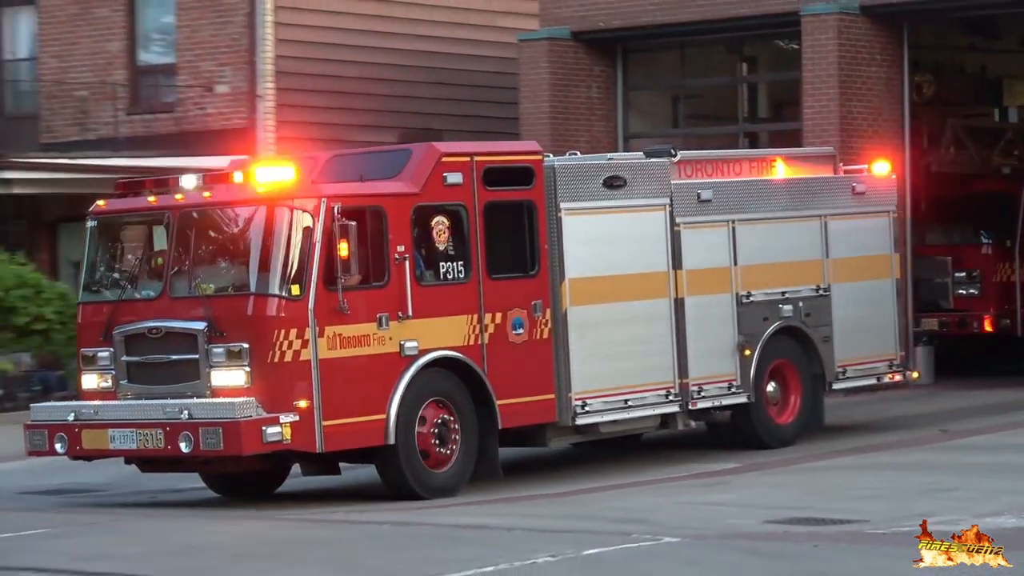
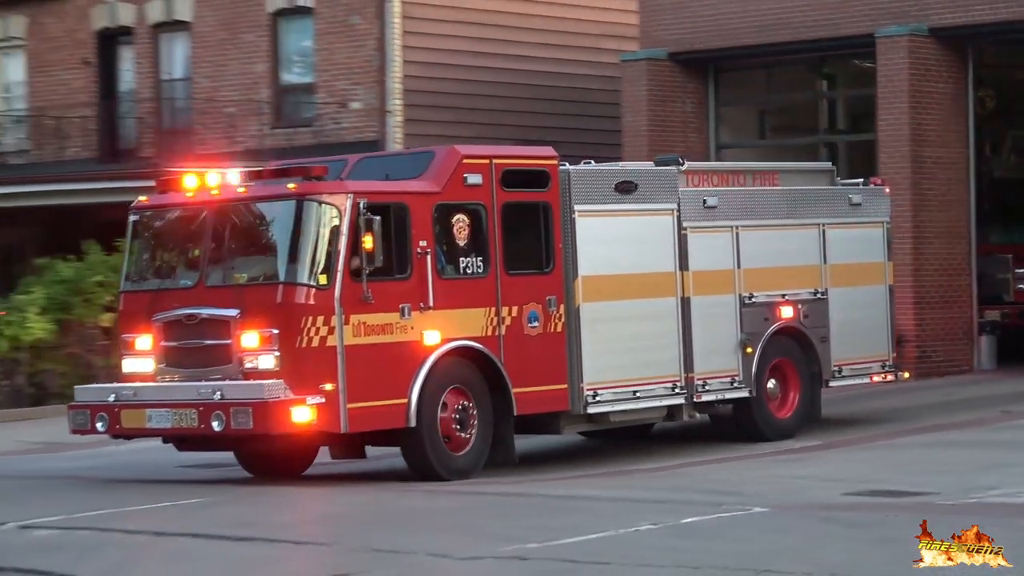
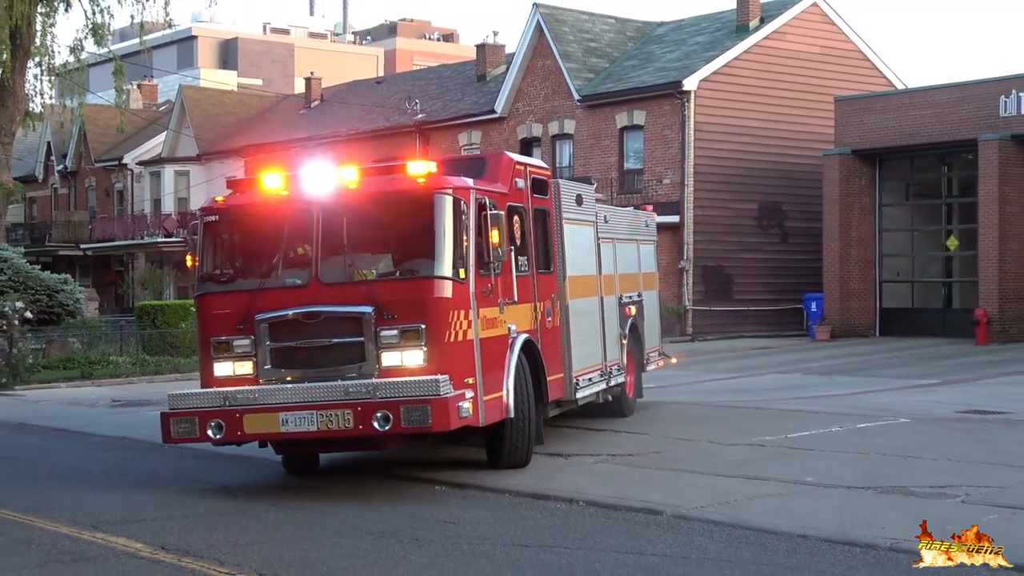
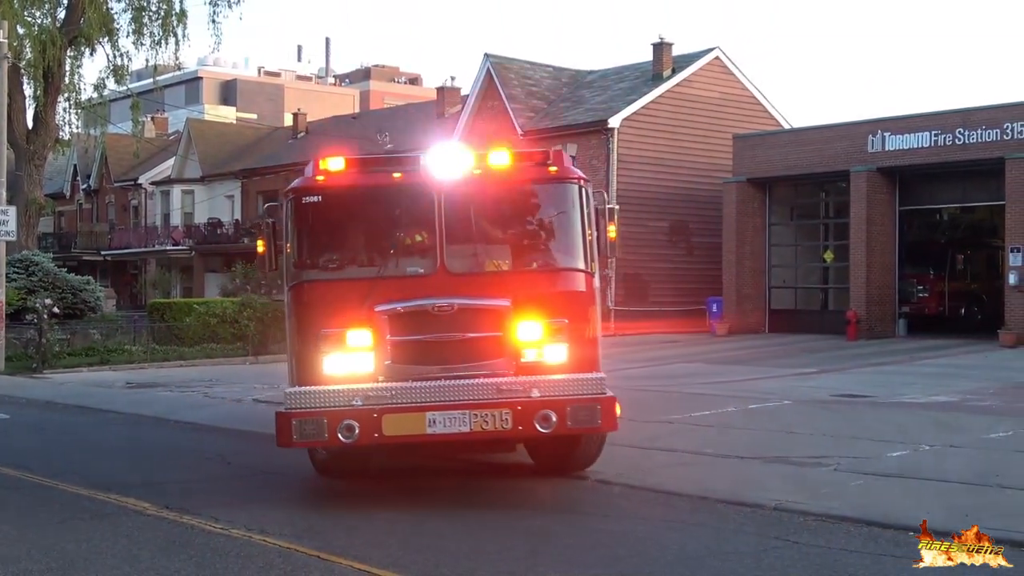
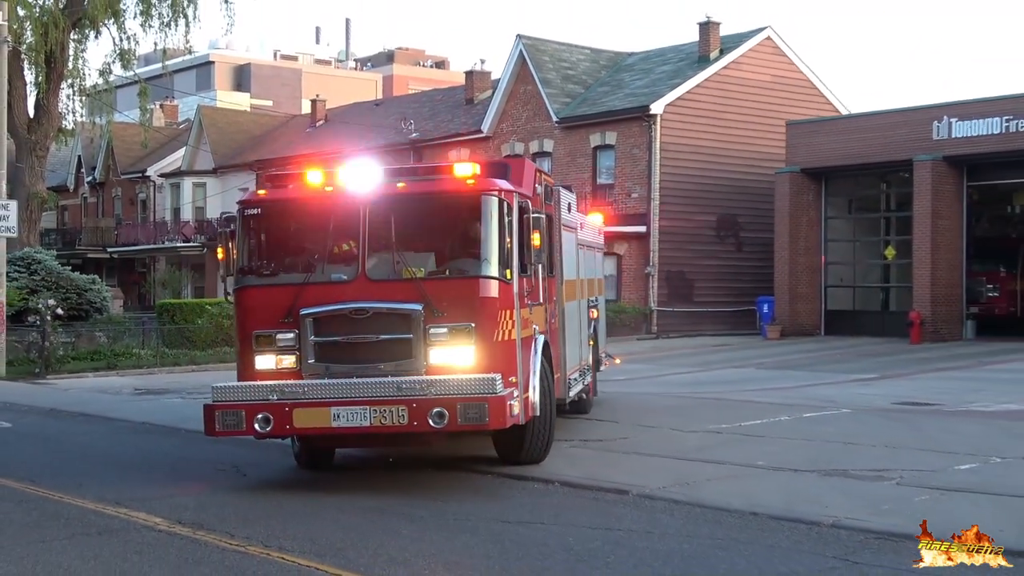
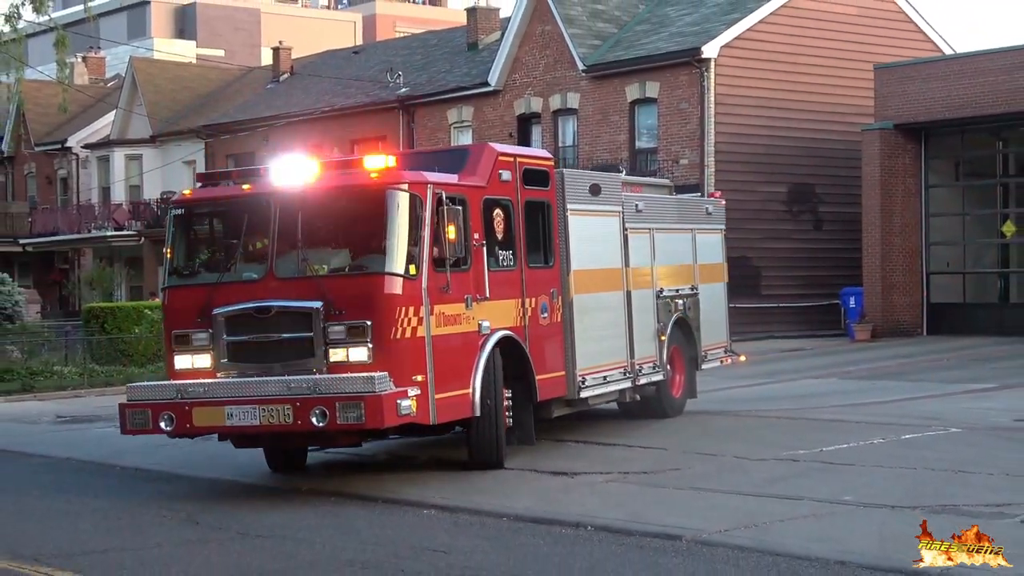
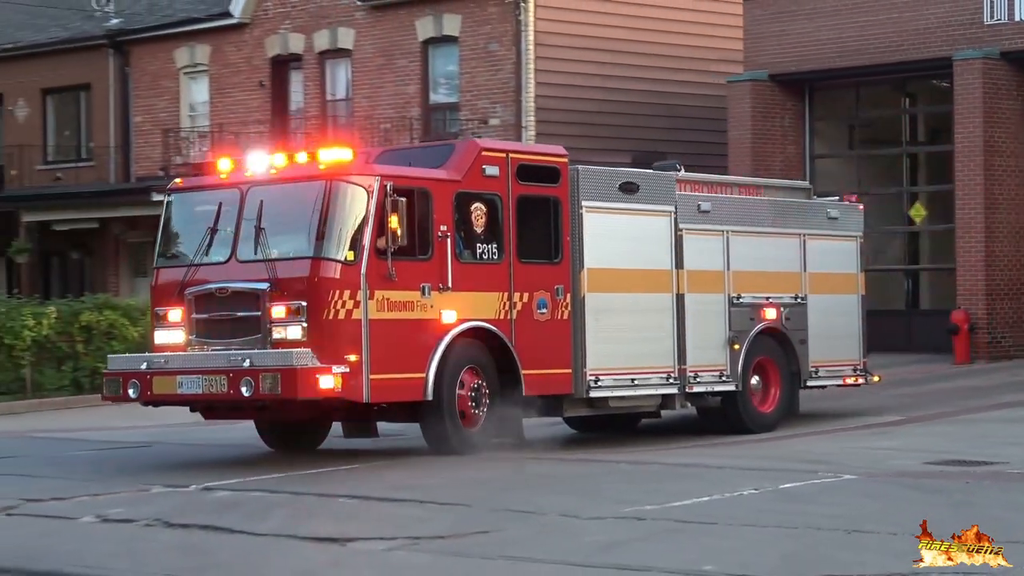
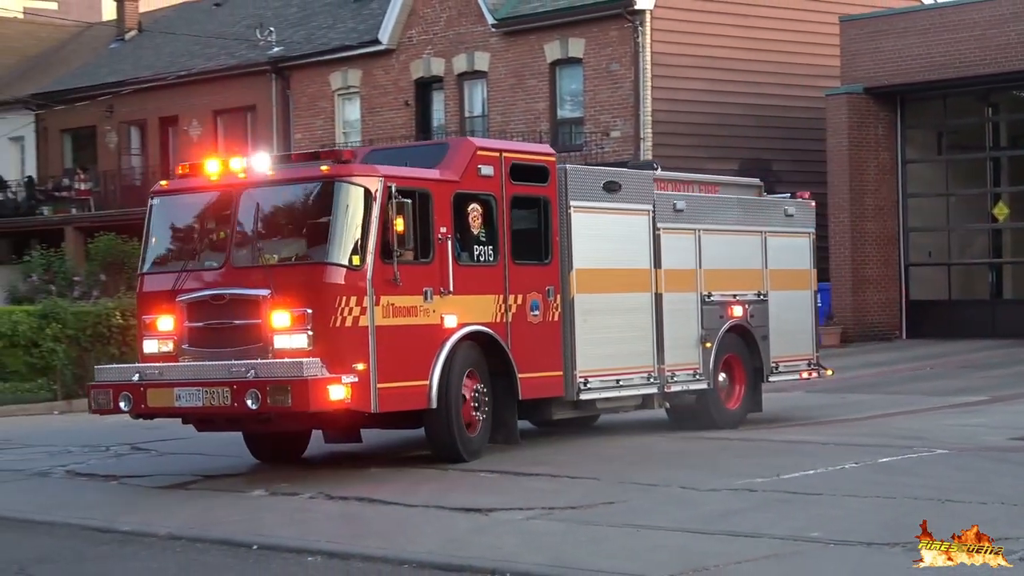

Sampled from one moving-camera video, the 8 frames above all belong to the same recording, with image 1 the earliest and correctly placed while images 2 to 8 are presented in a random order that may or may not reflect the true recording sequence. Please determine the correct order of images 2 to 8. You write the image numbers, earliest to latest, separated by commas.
2, 7, 8, 6, 3, 5, 4
